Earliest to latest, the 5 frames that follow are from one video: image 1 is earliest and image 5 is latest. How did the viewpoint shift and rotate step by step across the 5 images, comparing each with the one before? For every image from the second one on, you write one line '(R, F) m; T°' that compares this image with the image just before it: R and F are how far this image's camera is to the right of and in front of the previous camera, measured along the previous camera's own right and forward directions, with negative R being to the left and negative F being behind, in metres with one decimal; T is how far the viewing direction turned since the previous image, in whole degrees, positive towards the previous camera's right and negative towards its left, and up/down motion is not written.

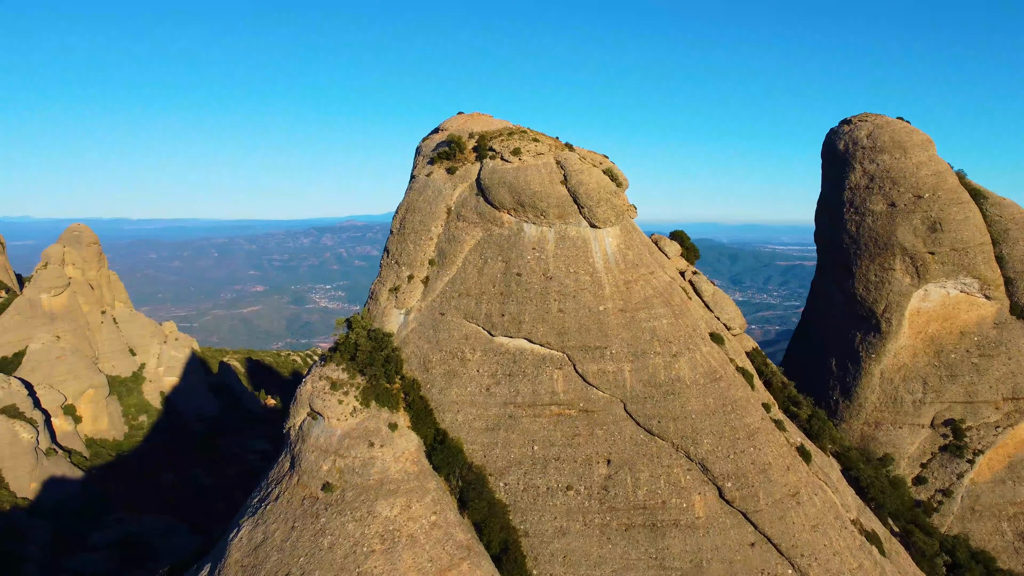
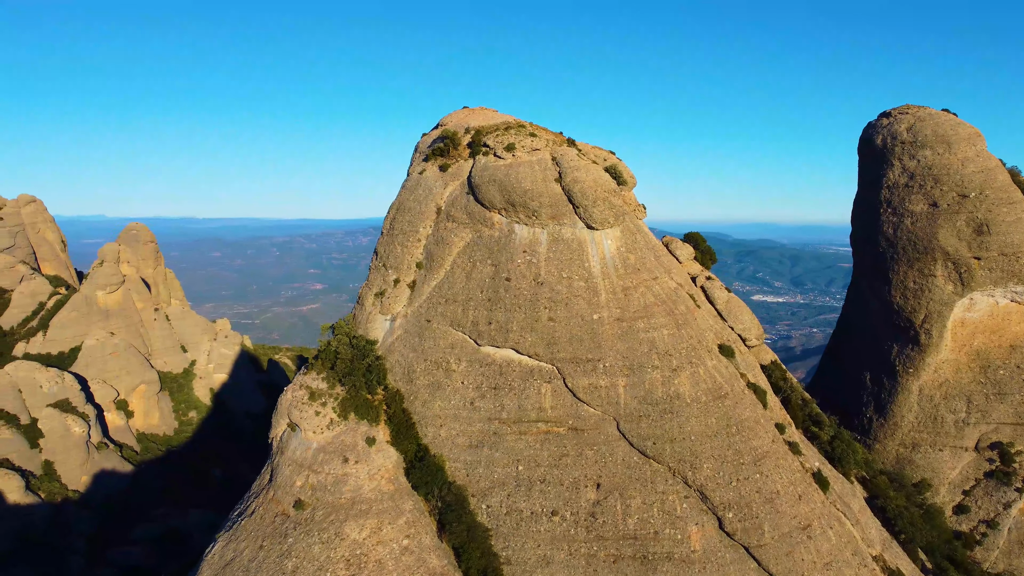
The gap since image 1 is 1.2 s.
(+1.9, +1.8) m; -4°
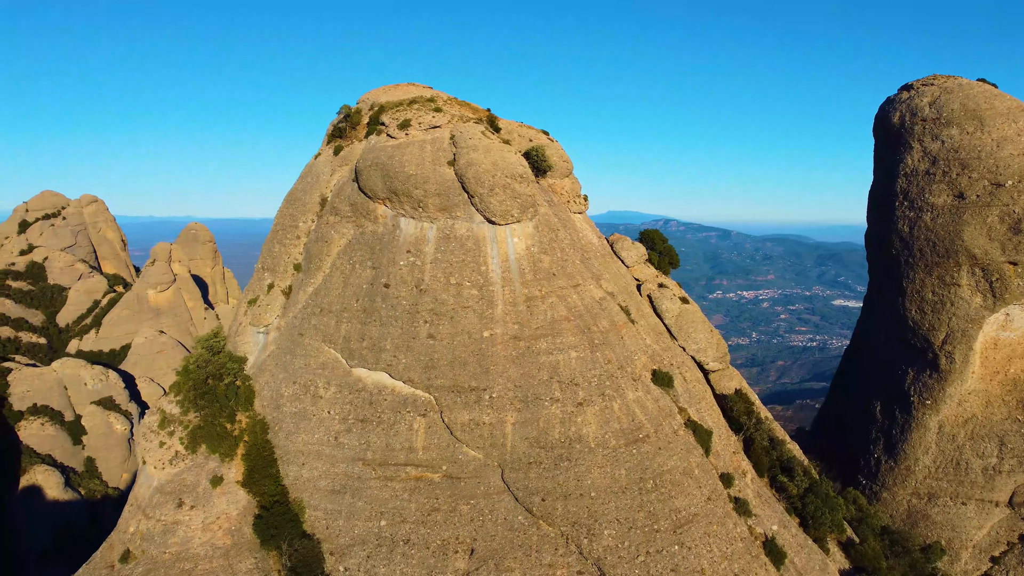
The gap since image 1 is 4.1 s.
(+5.3, +4.6) m; -4°
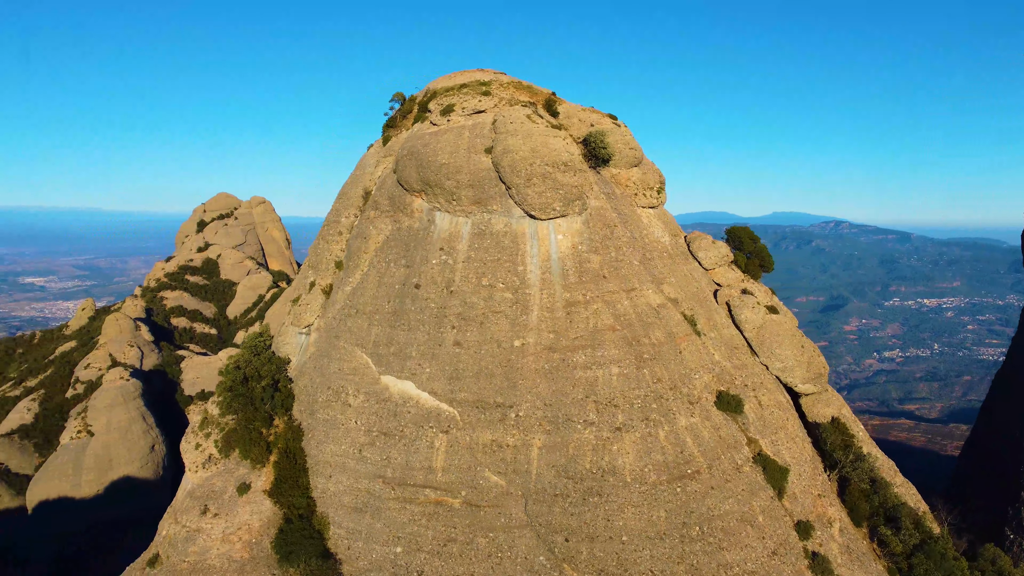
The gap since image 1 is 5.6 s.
(+2.0, +2.3) m; -11°
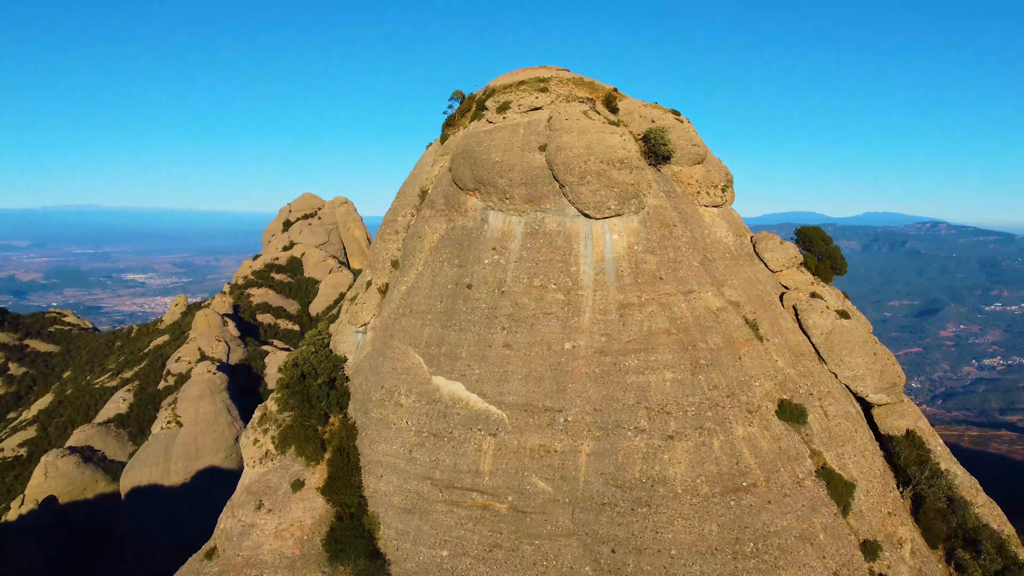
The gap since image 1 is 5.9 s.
(+0.4, +0.4) m; -6°
